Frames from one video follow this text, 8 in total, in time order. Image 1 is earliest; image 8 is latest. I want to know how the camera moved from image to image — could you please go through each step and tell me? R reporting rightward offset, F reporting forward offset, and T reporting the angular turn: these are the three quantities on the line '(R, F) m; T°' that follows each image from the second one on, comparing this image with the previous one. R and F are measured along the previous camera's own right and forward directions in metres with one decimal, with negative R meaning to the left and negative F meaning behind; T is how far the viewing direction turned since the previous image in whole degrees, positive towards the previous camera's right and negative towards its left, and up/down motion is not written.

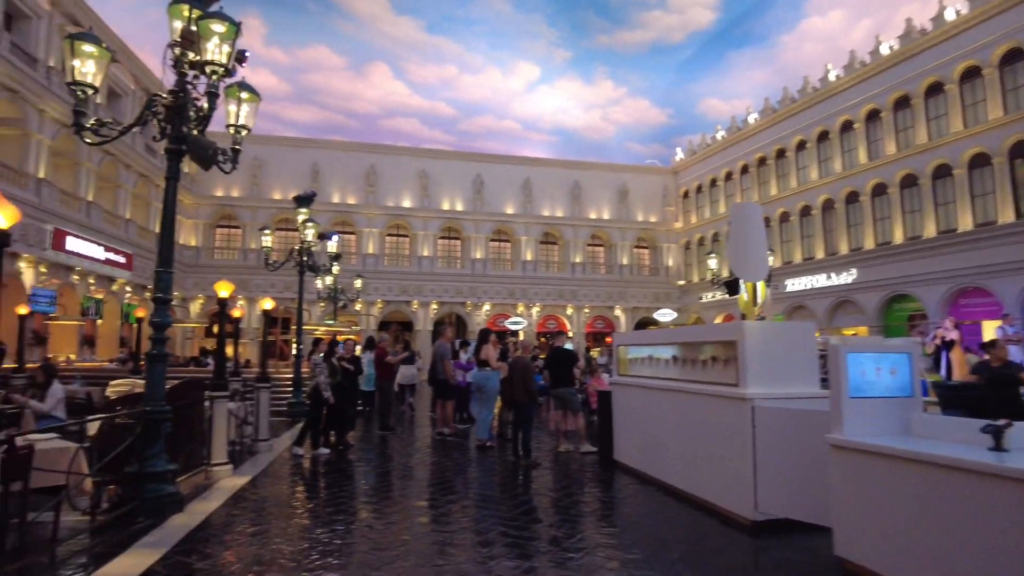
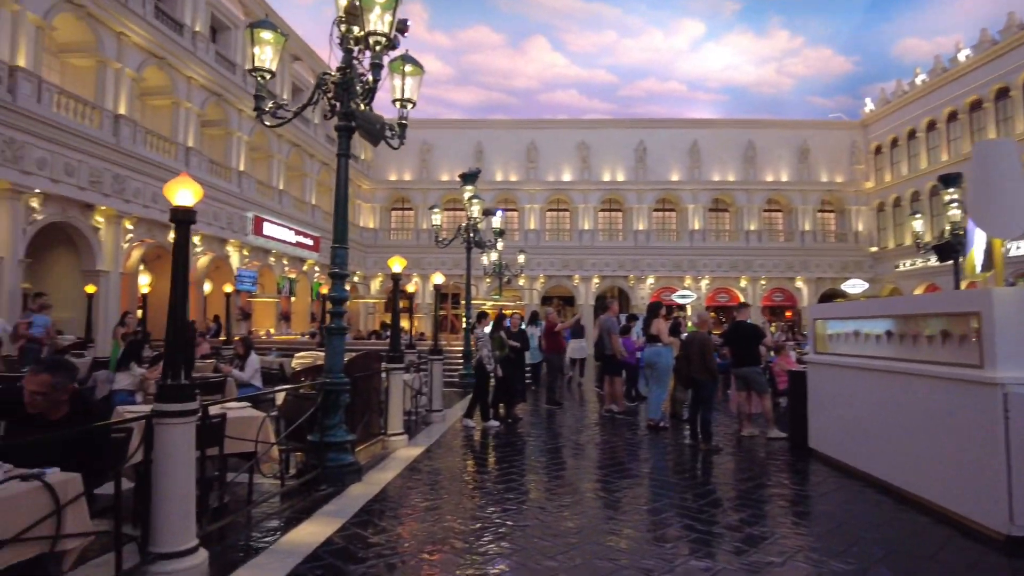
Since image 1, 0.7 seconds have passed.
(-0.1, +0.4) m; -14°
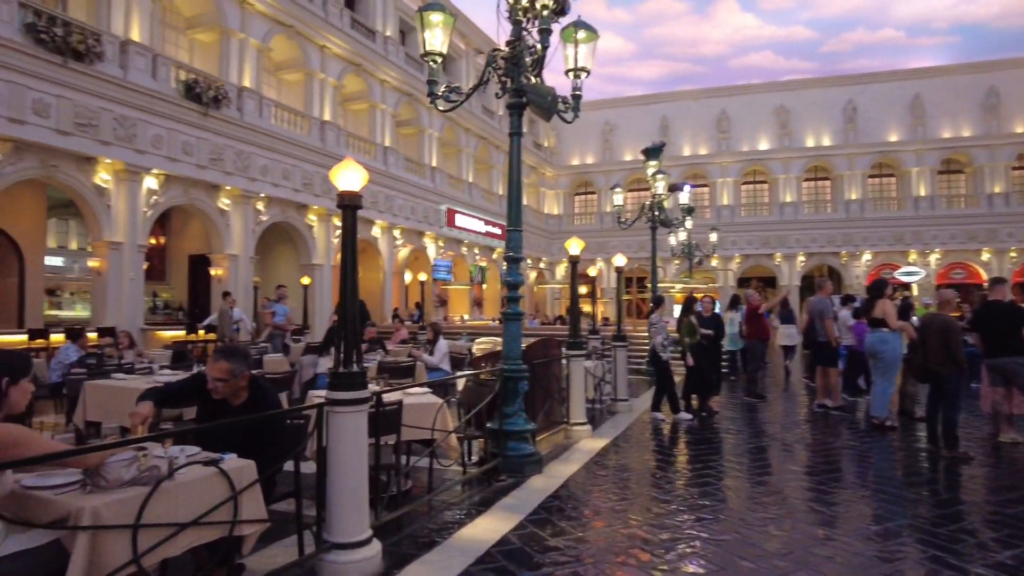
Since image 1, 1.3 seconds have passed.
(0.0, +0.4) m; -16°
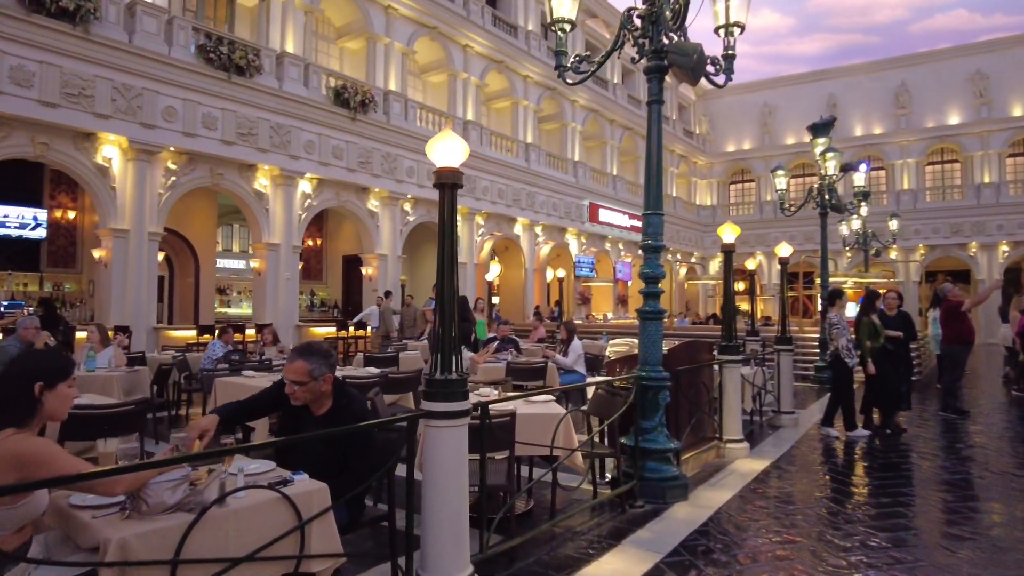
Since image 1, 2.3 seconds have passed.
(+0.1, +0.6) m; -13°
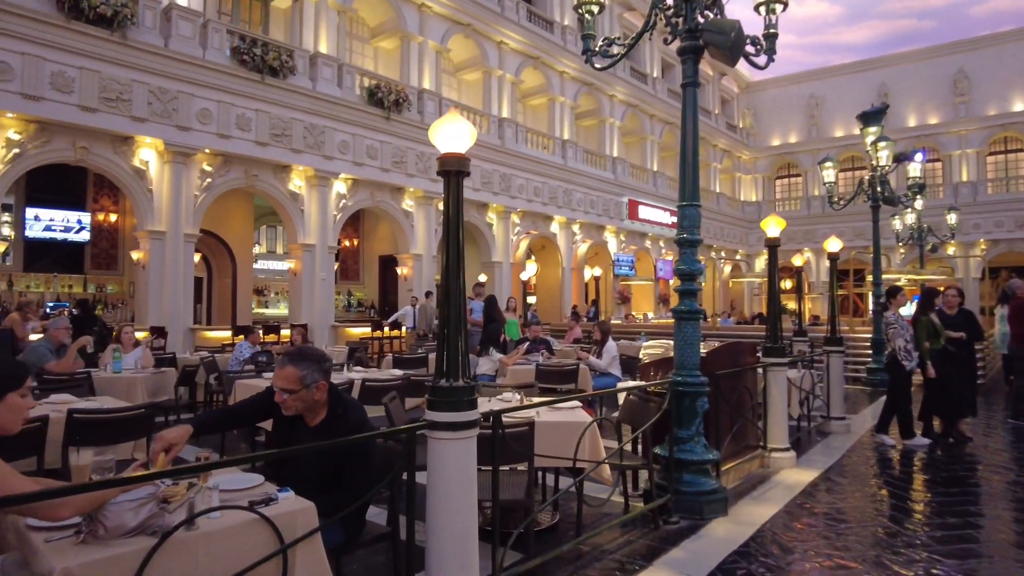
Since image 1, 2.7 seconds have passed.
(+0.1, +0.3) m; -4°
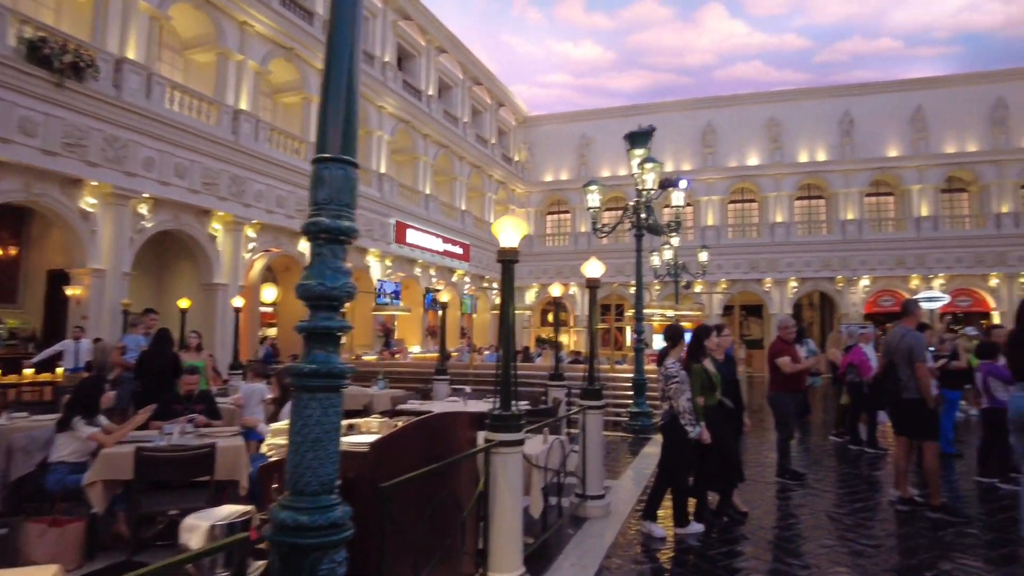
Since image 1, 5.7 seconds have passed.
(+1.1, +2.0) m; +18°
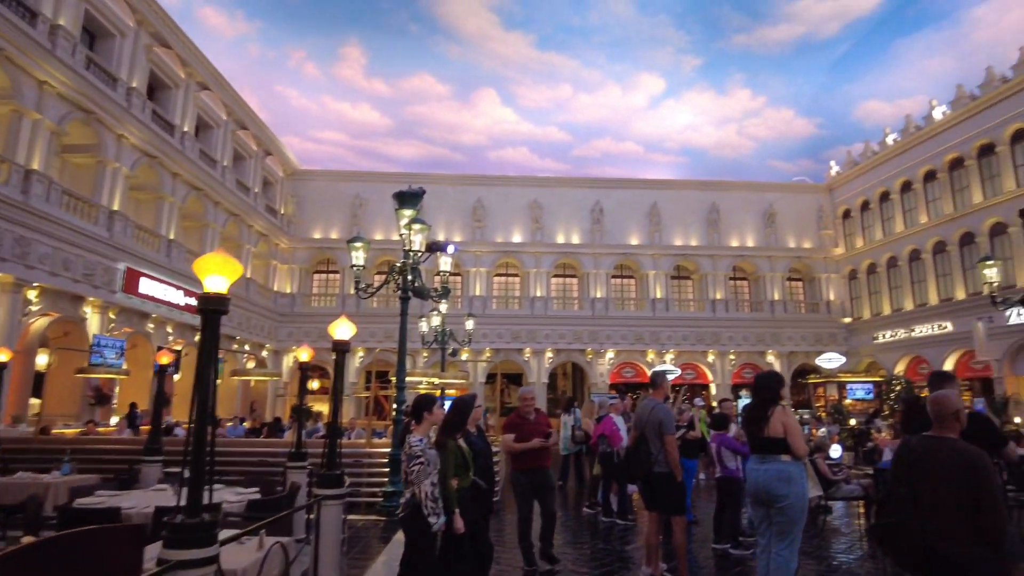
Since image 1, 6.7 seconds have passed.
(+0.2, +0.6) m; +20°
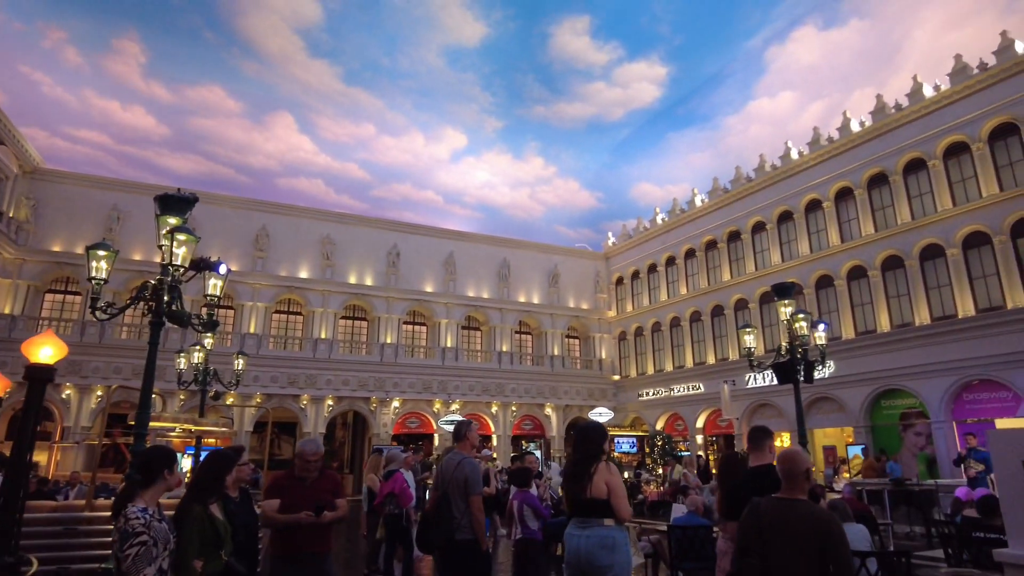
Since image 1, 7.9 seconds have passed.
(0.0, +0.8) m; +18°
